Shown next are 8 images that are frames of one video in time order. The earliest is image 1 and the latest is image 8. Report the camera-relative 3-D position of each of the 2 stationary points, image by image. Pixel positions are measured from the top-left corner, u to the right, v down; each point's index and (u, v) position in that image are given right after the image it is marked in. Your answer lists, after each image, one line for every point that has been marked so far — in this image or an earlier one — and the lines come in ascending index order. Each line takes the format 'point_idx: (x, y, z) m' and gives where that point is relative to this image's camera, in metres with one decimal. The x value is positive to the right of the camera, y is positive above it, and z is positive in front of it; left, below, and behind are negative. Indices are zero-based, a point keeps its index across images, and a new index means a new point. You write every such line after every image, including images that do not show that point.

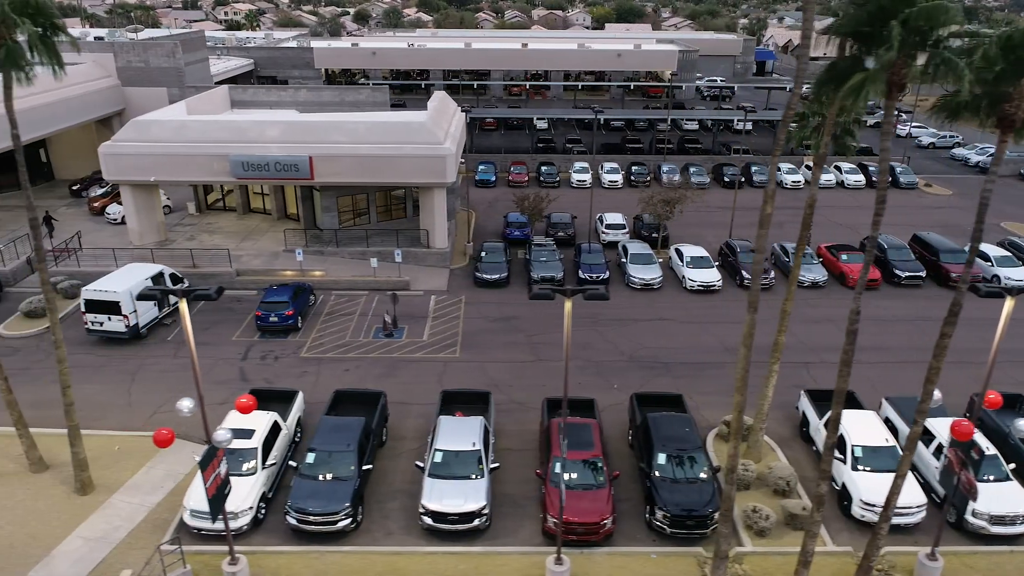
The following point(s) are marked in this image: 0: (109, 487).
0: (-8.3, -4.1, +16.7) m
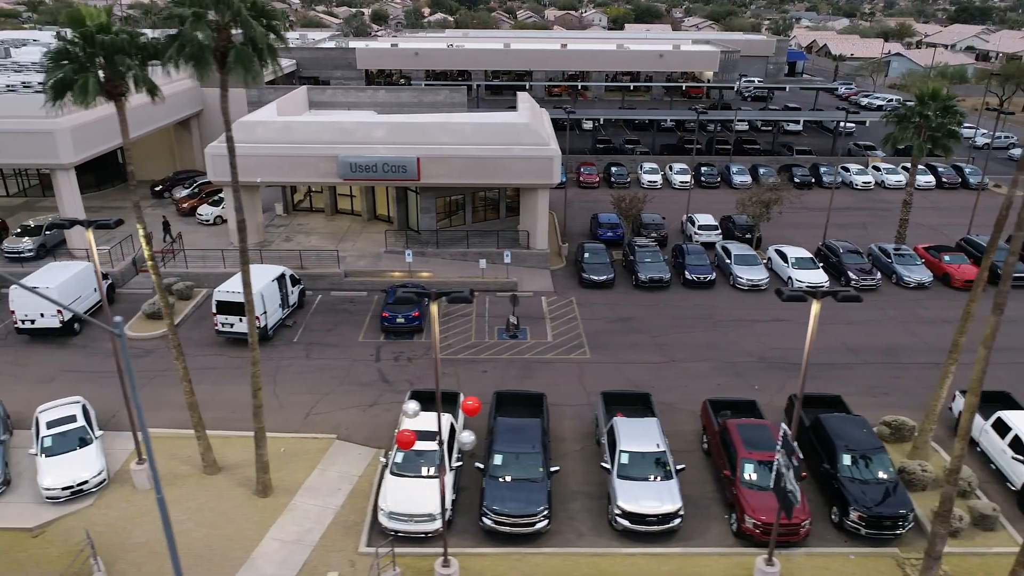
0: (-4.6, -4.1, +16.8) m
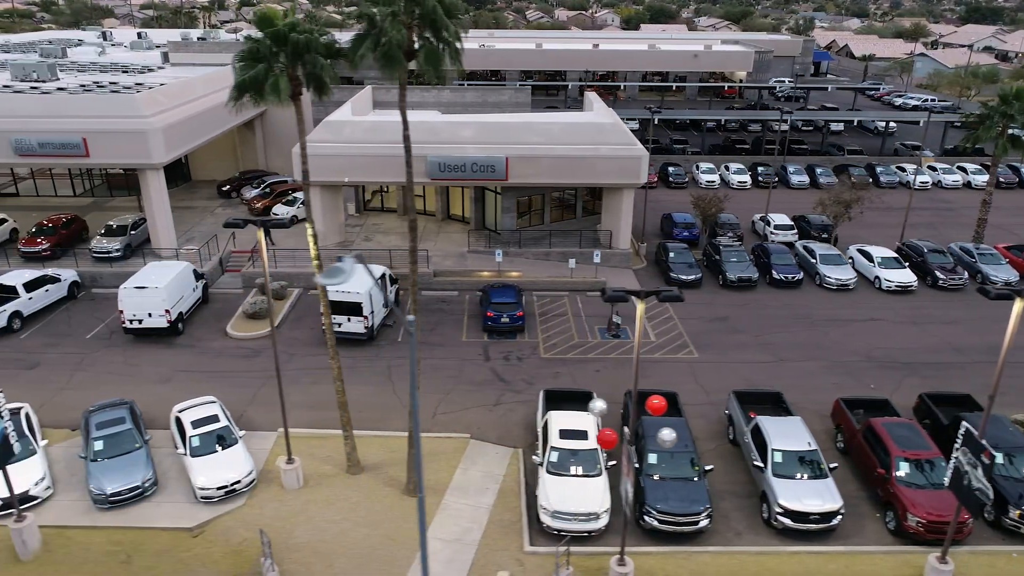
0: (-1.6, -4.1, +16.7) m
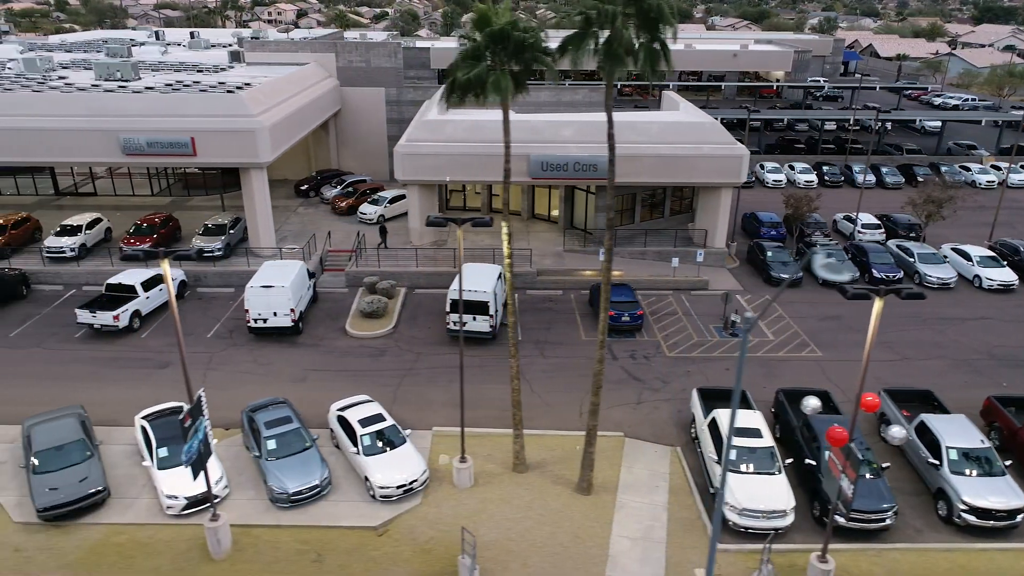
0: (+1.9, -4.1, +16.8) m
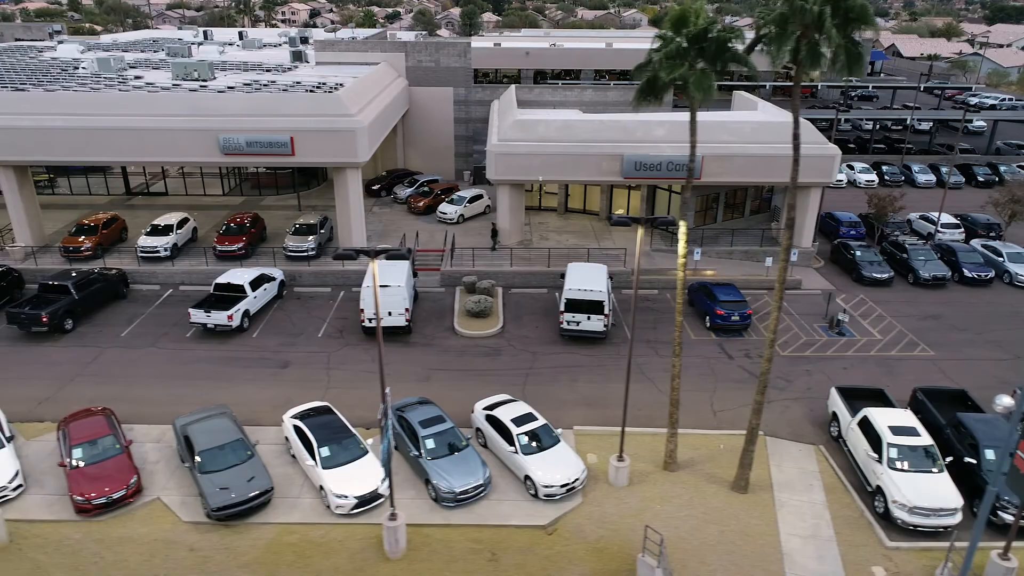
0: (+5.1, -4.1, +16.8) m
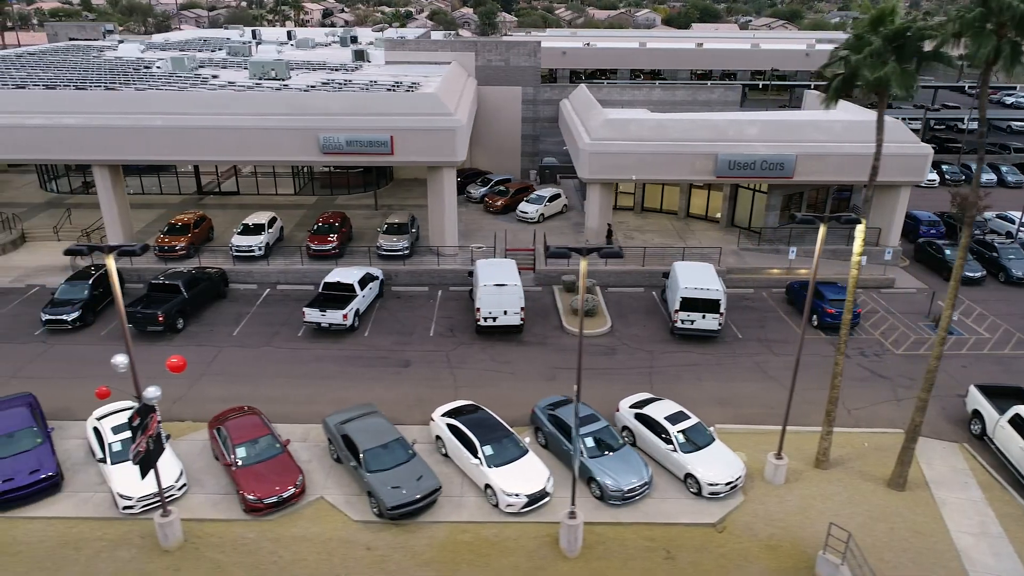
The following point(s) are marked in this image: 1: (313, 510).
0: (+8.4, -4.0, +16.8) m
1: (-3.9, -4.3, +15.8) m
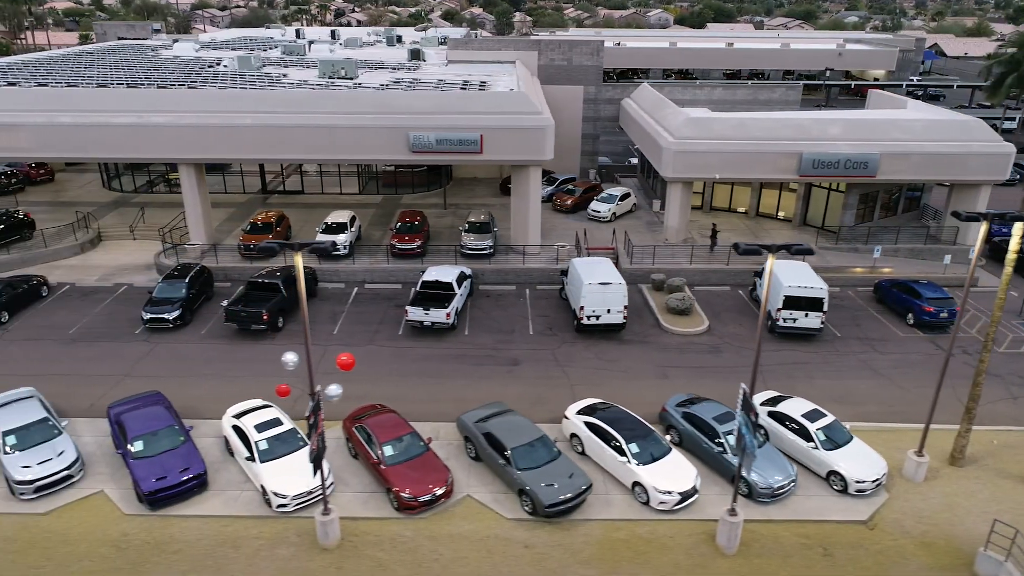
0: (+11.3, -4.0, +16.9) m
1: (-1.0, -4.3, +15.8) m
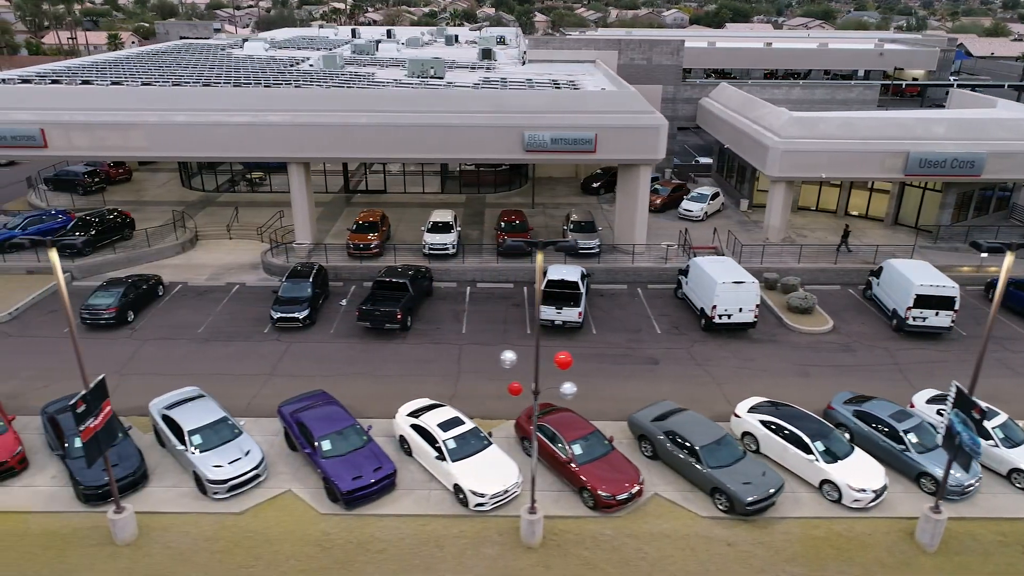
0: (+15.0, -3.9, +17.0) m
1: (+2.8, -4.2, +15.8) m
